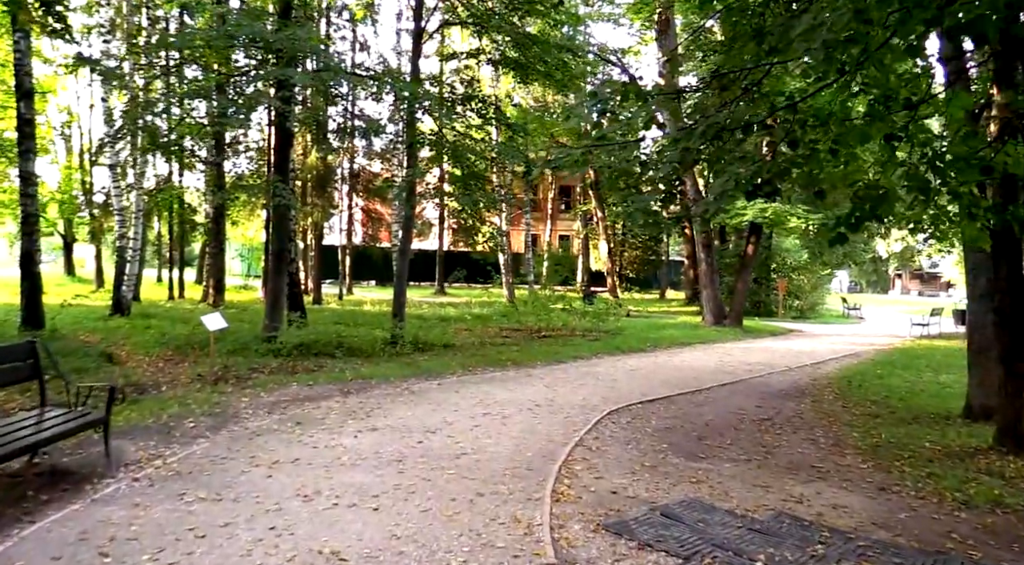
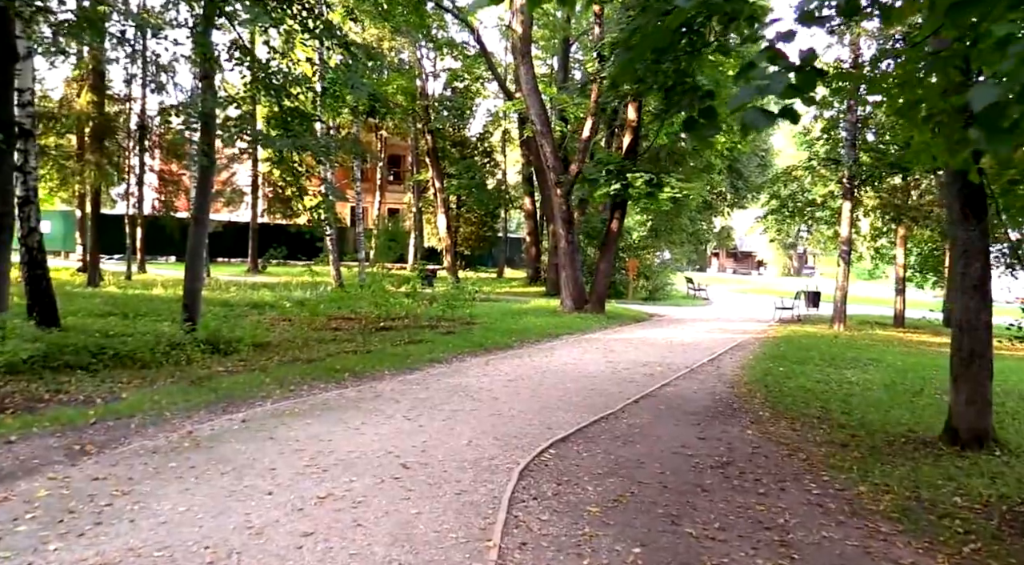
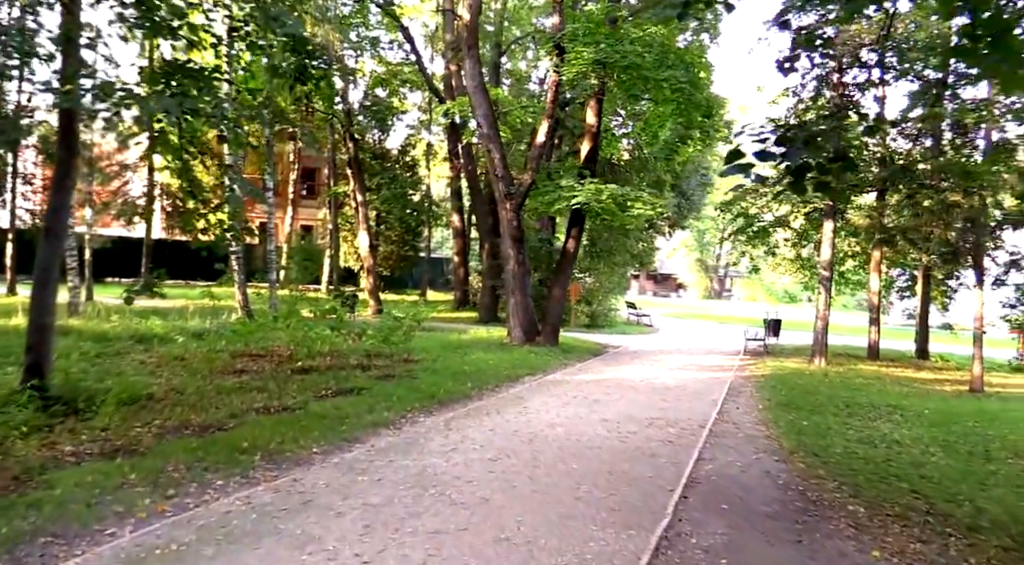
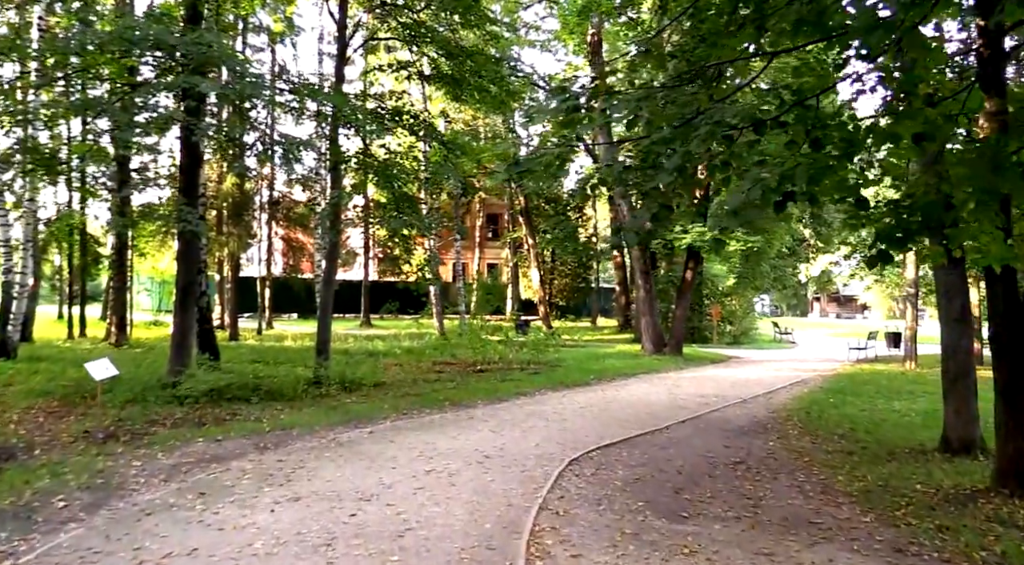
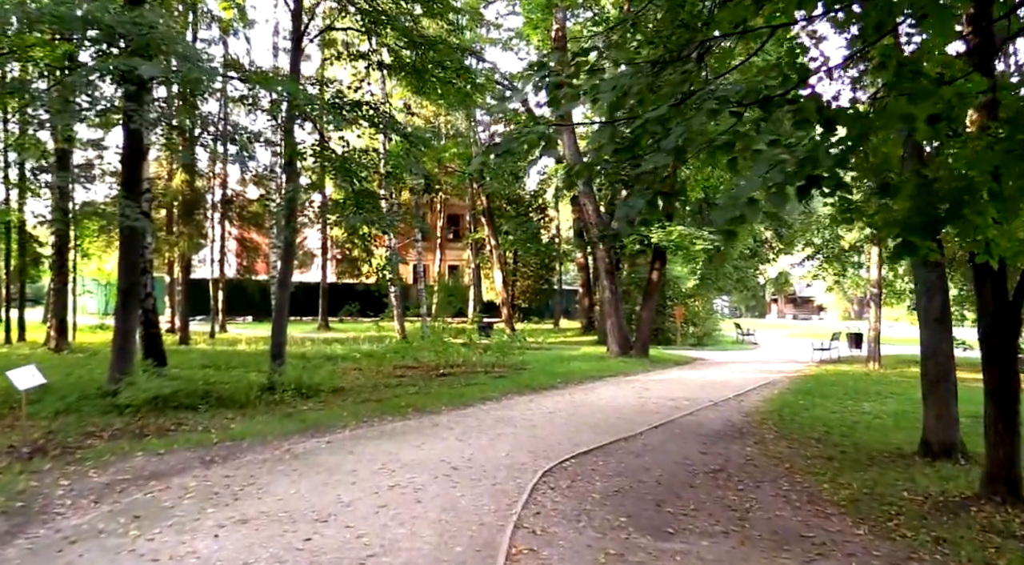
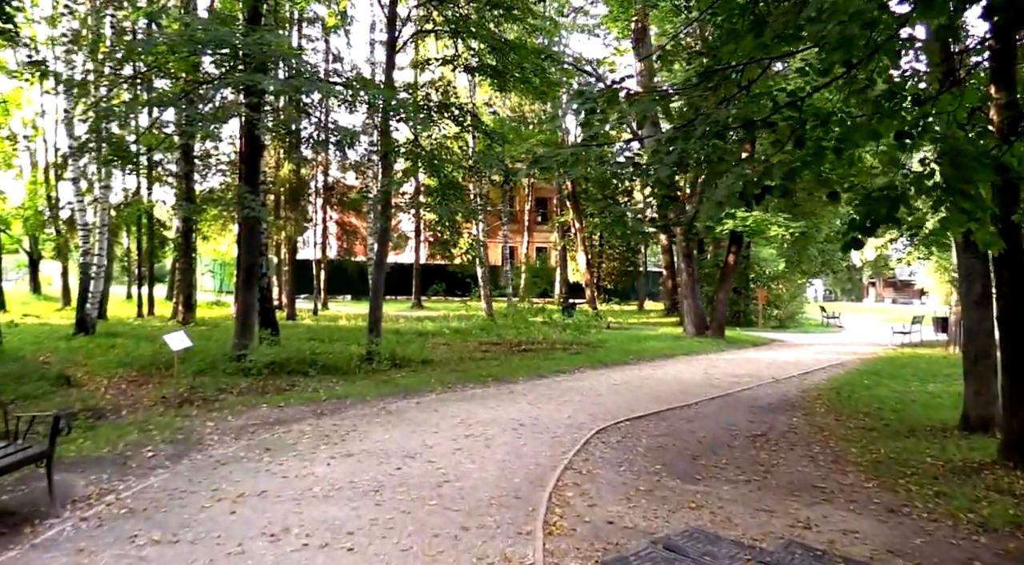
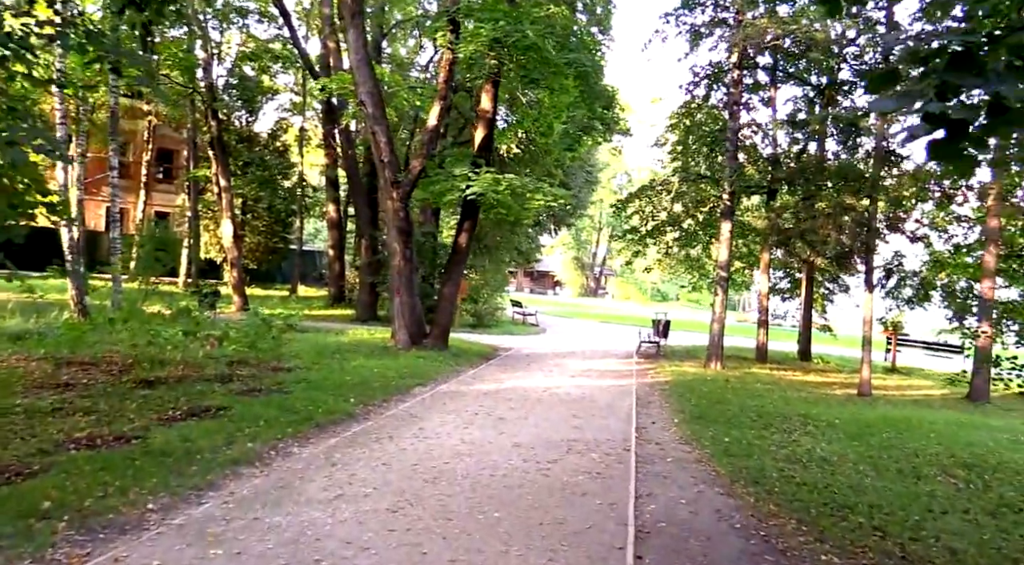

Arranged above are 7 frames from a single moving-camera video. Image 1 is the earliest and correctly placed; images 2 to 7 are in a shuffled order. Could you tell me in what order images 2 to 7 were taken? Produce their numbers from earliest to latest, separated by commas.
6, 4, 5, 2, 3, 7
